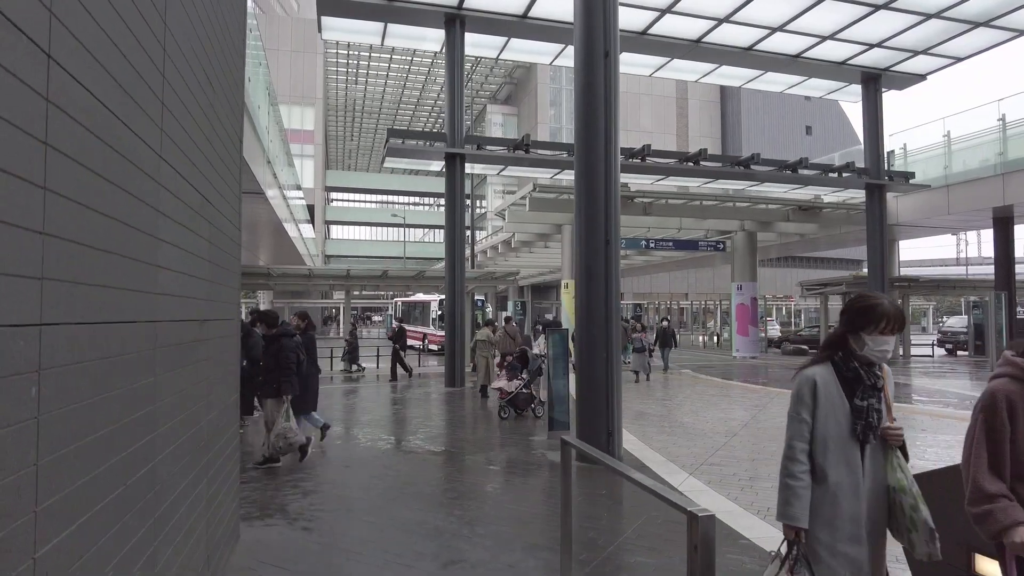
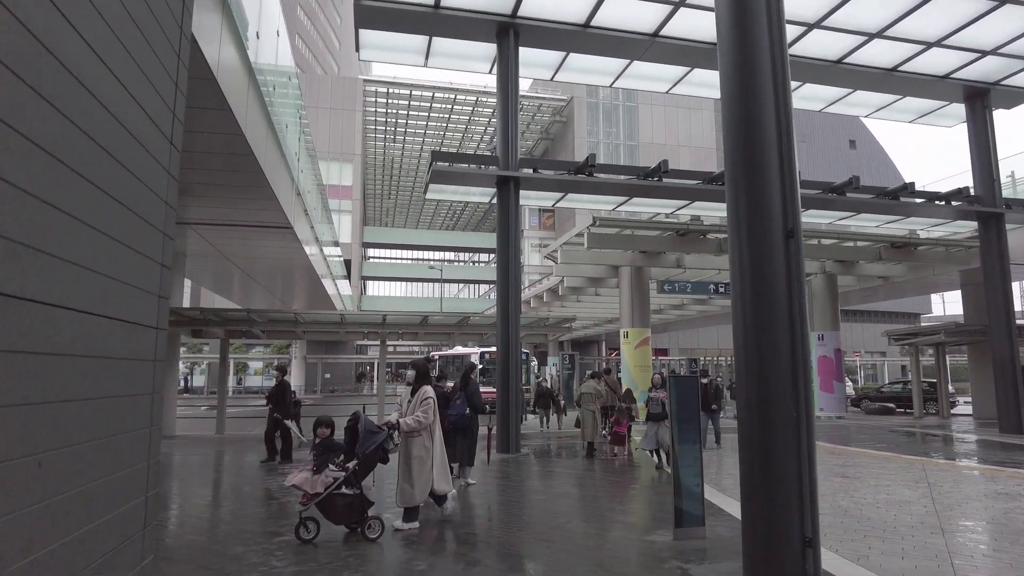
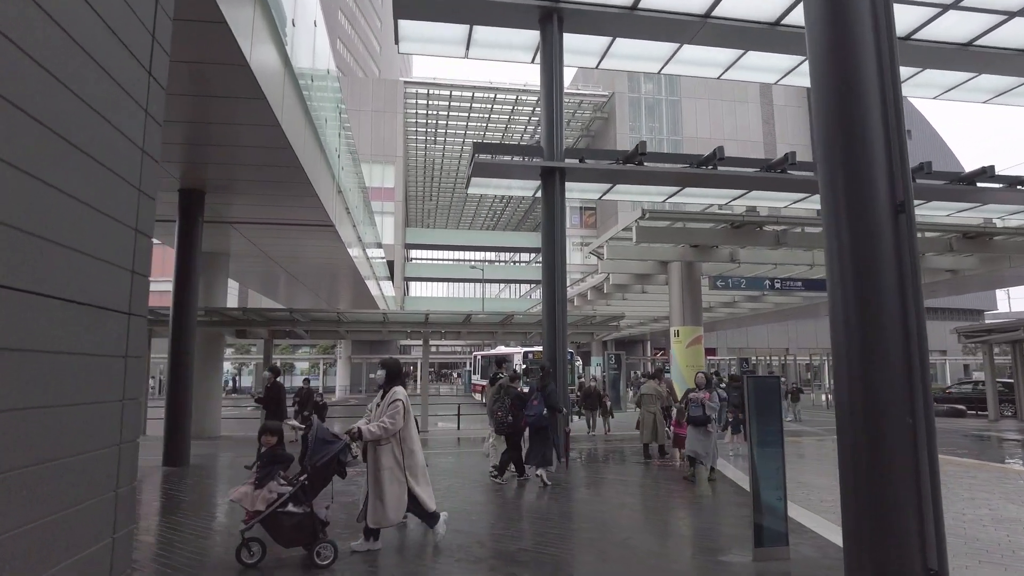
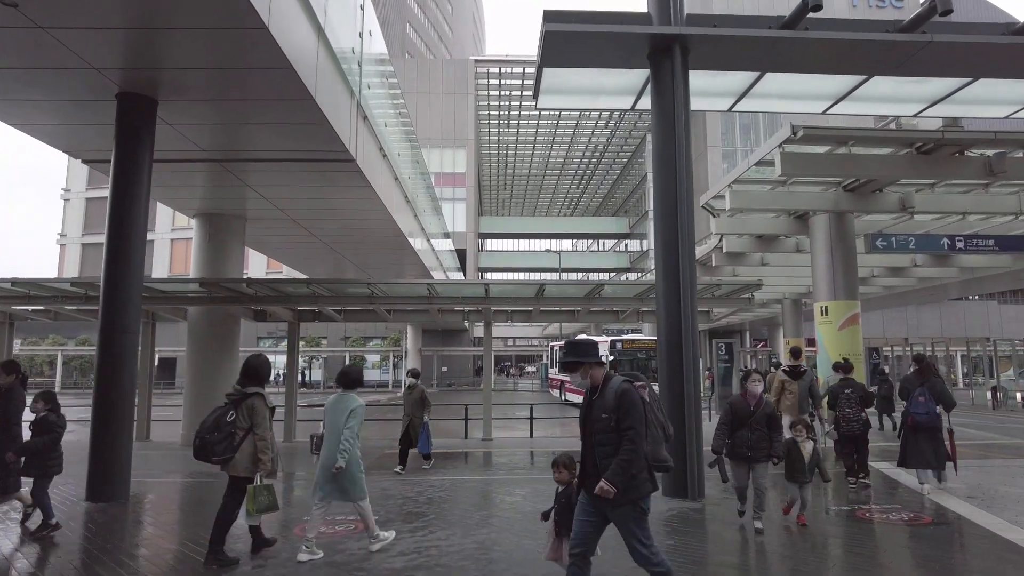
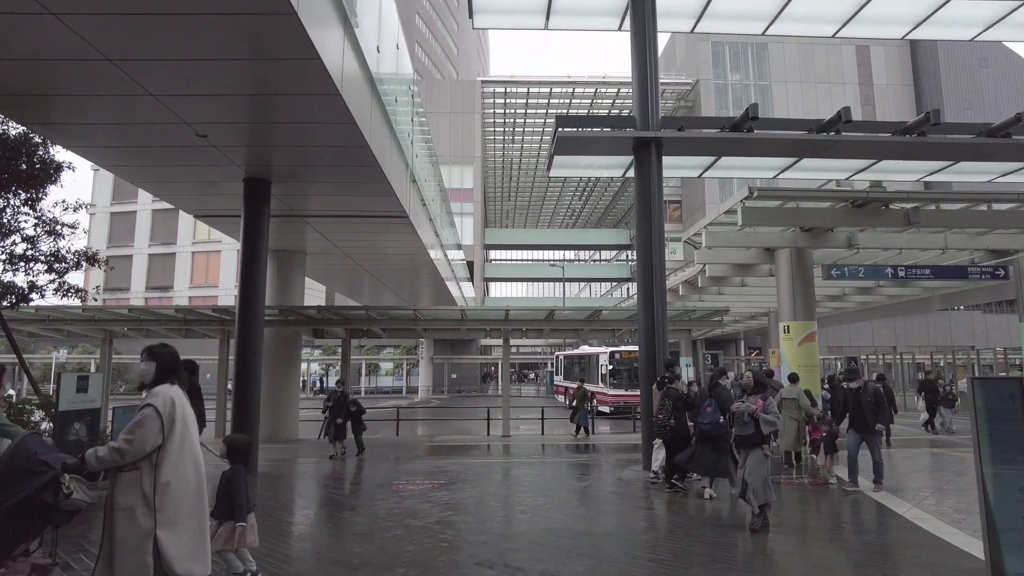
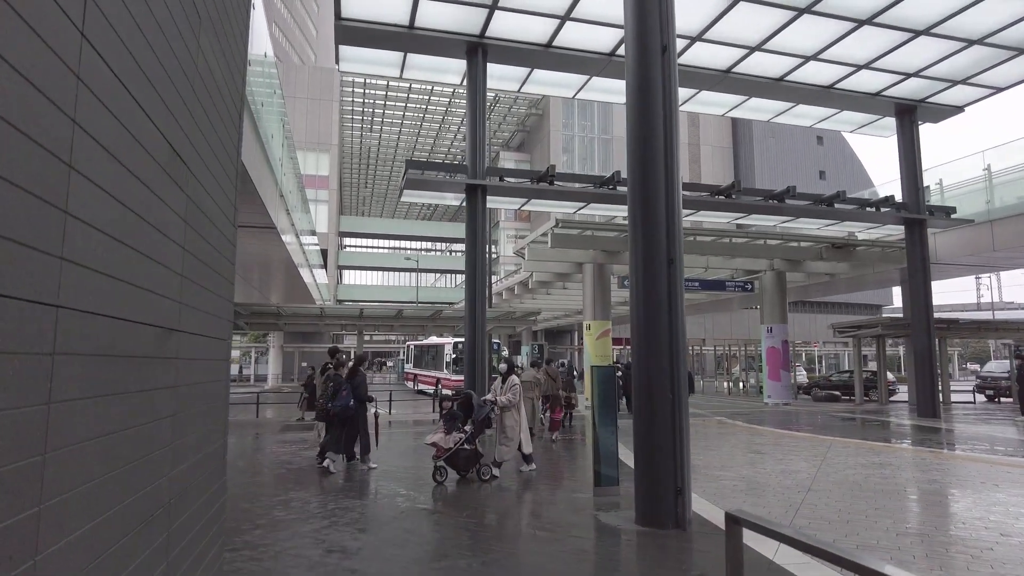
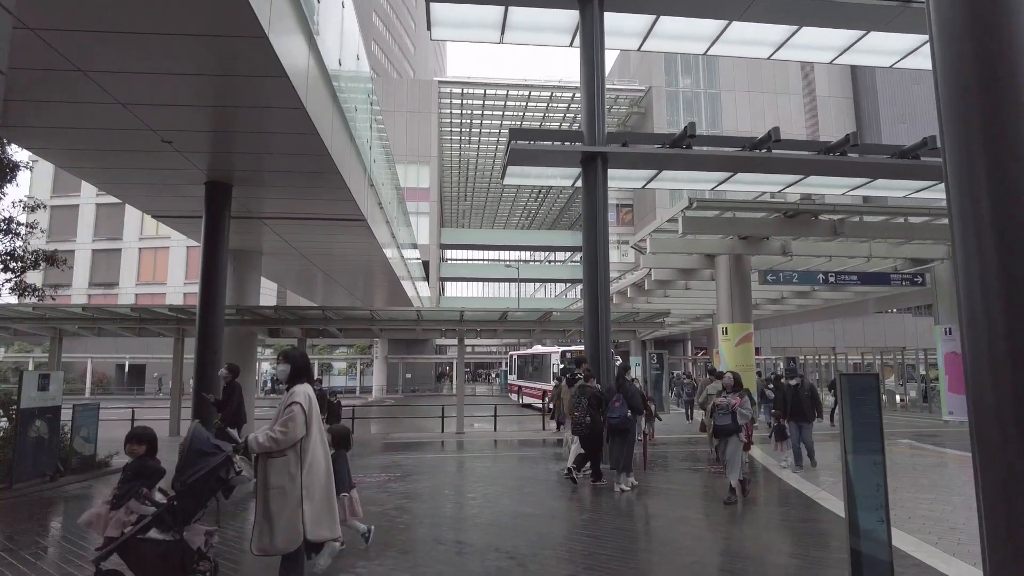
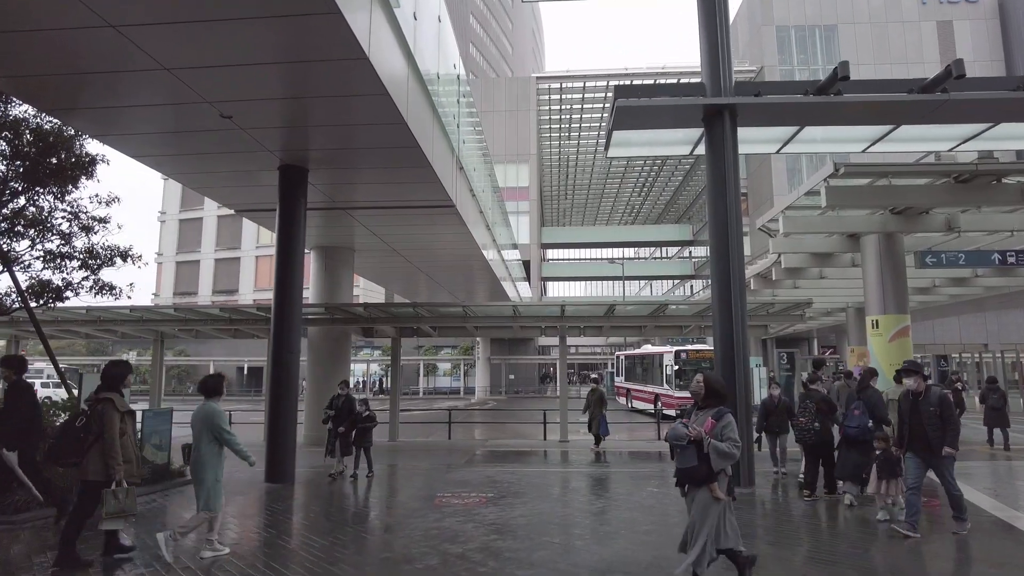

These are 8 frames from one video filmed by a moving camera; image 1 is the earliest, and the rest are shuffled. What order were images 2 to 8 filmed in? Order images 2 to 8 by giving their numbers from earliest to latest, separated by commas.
6, 2, 3, 7, 5, 8, 4
